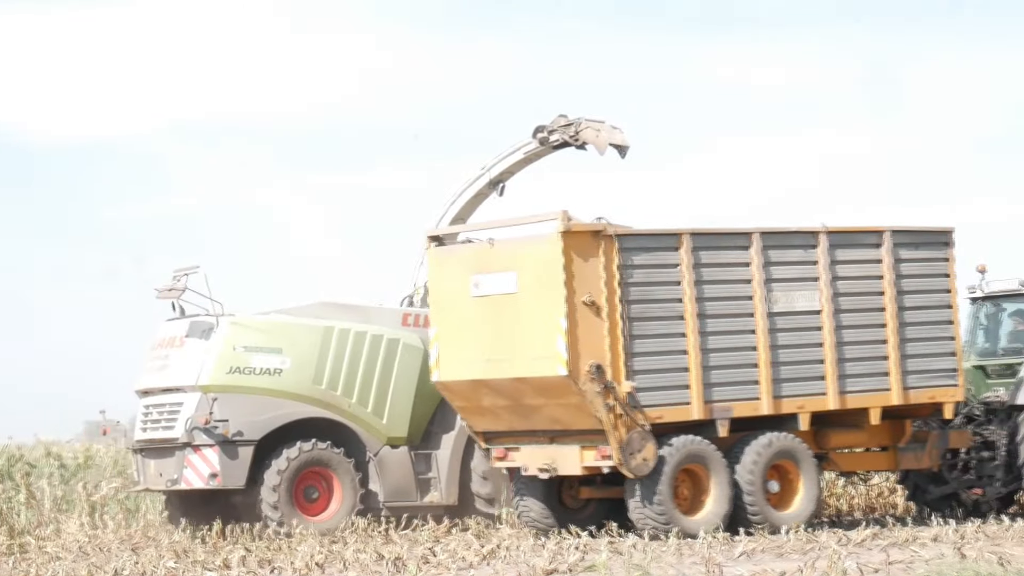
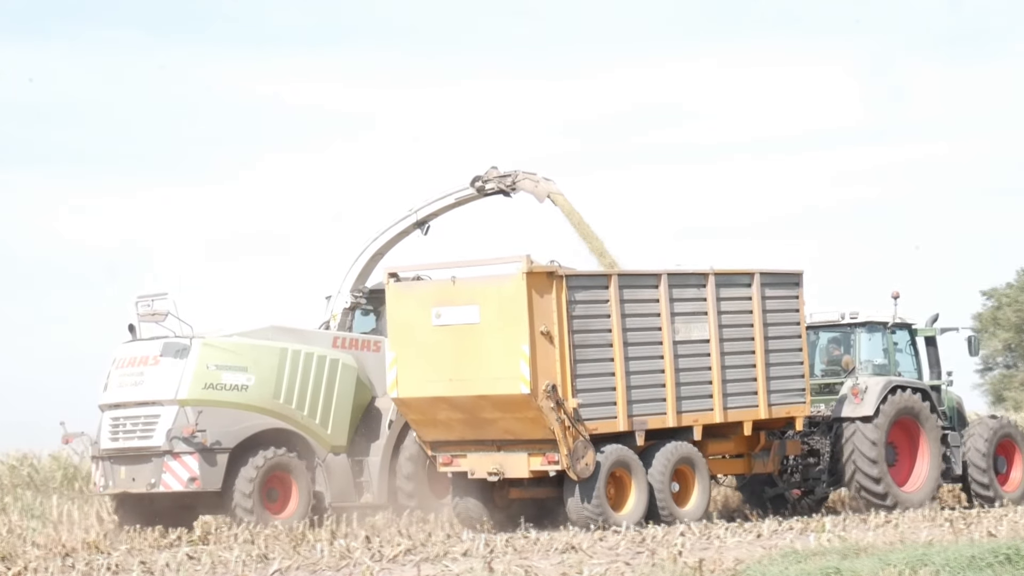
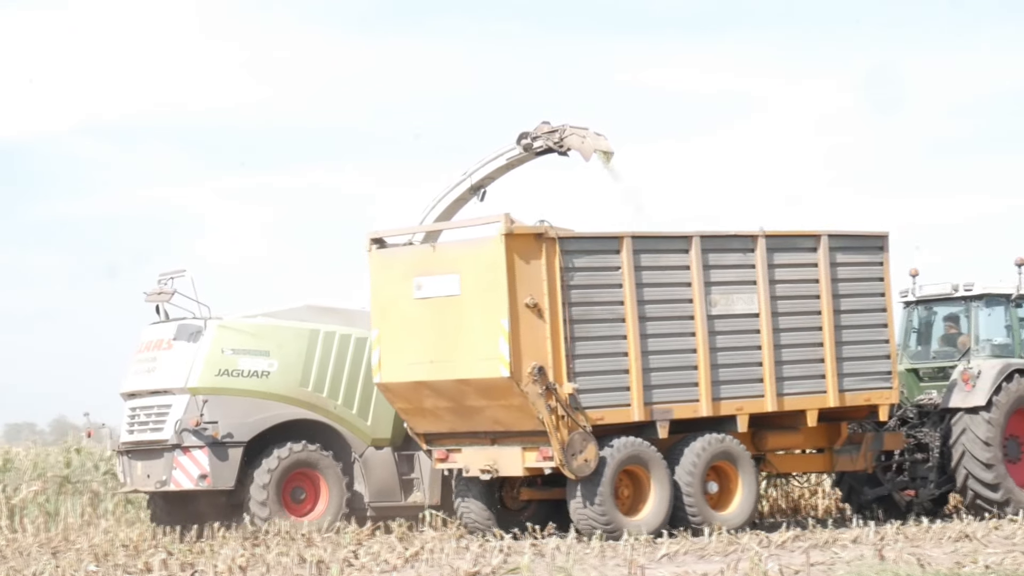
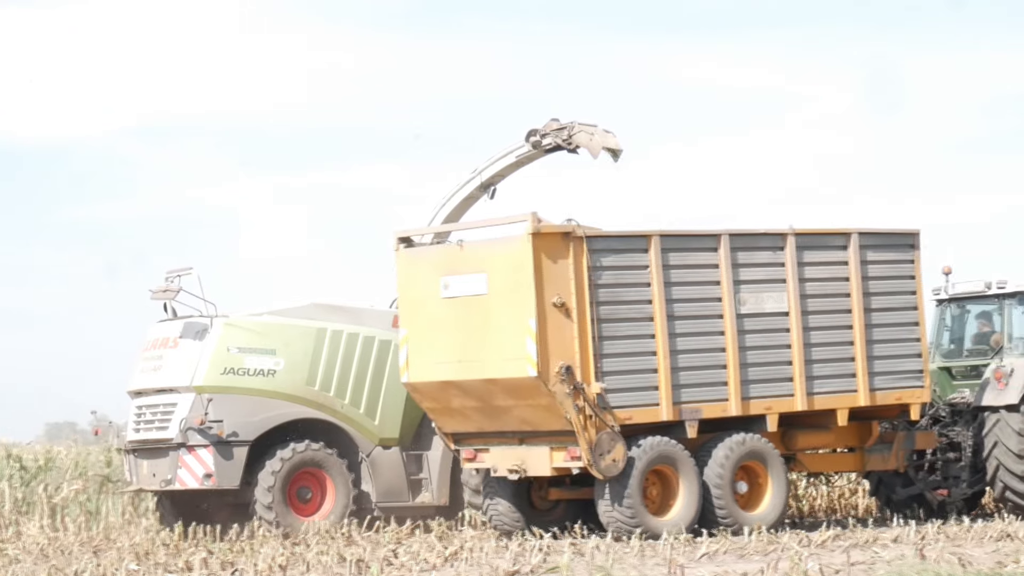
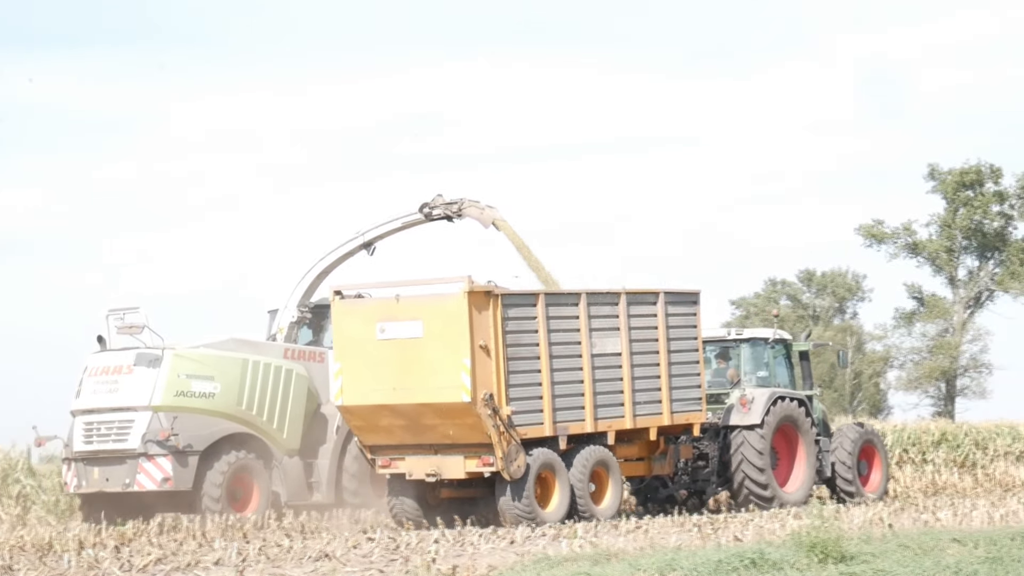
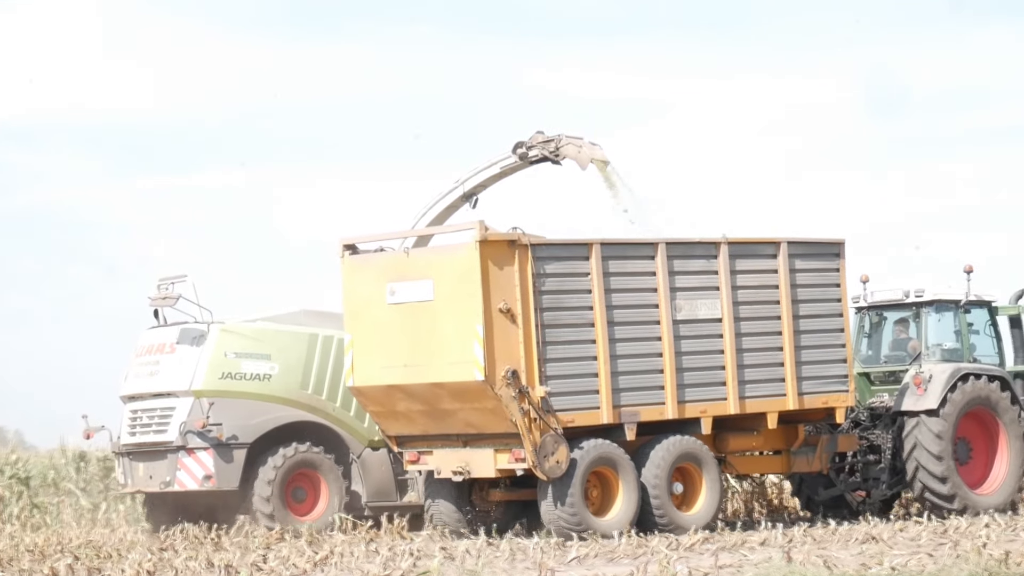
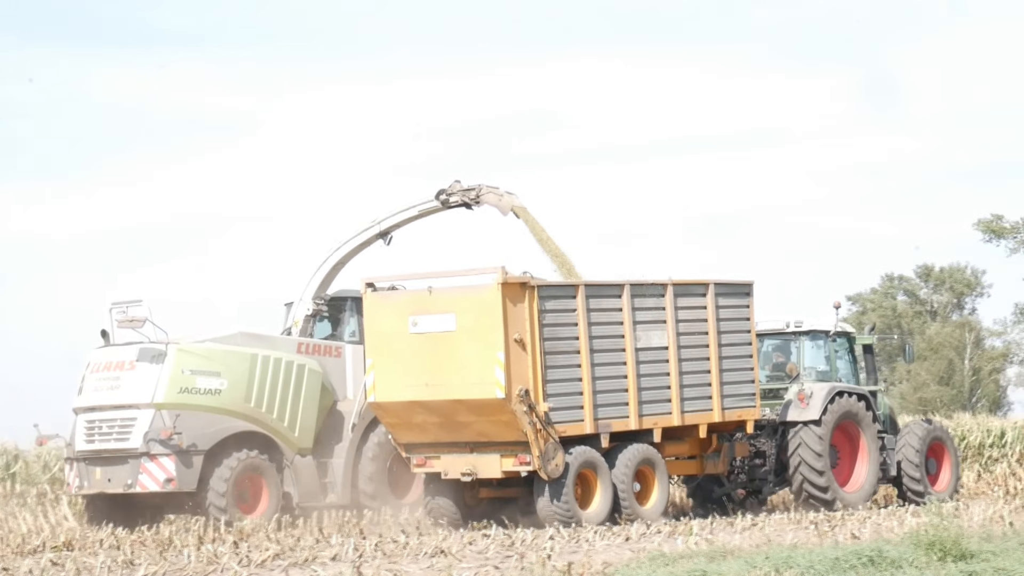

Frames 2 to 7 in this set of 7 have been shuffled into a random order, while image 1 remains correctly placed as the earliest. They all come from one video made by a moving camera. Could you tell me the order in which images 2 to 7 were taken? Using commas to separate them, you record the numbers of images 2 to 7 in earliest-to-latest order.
4, 3, 6, 2, 7, 5
